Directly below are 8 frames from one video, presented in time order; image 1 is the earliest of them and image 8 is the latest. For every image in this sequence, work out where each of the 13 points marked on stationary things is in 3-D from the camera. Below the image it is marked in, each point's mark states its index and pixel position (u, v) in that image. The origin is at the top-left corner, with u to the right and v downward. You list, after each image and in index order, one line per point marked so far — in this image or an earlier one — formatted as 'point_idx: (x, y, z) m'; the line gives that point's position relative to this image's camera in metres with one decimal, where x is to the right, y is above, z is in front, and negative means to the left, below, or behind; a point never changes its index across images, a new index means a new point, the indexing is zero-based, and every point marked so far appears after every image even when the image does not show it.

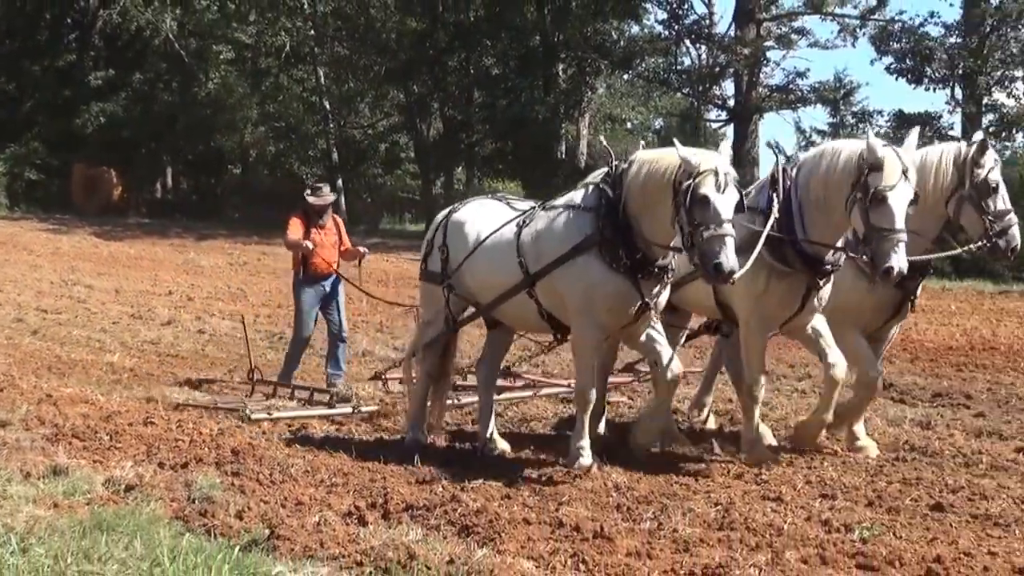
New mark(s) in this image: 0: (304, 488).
0: (-1.3, -1.1, +4.8) m
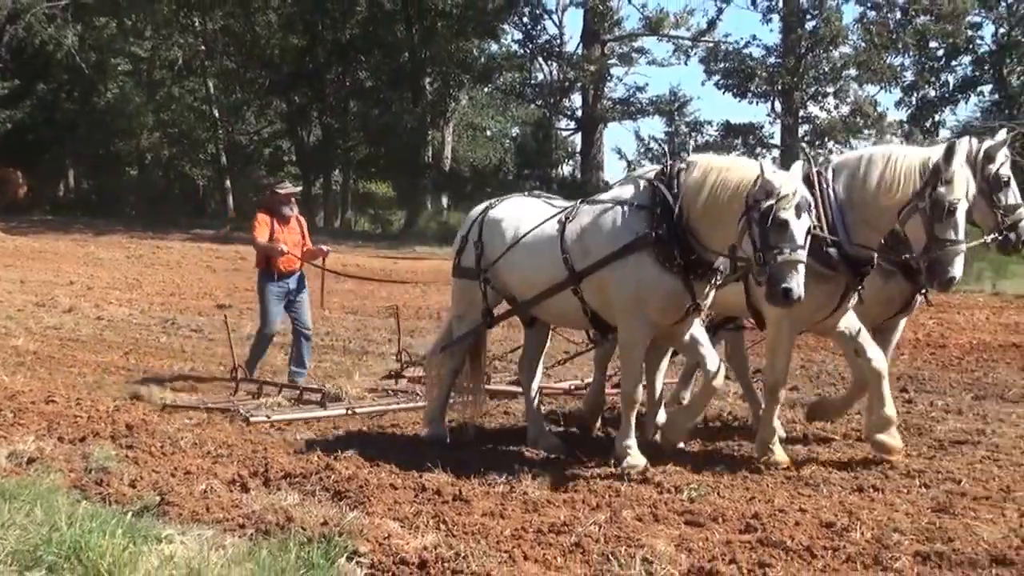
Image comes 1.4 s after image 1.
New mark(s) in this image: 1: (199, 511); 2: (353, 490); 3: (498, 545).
0: (-2.0, -1.1, +5.3) m
1: (-1.8, -1.3, +4.7) m
2: (-1.0, -1.2, +5.1) m
3: (-0.1, -1.5, +4.7) m
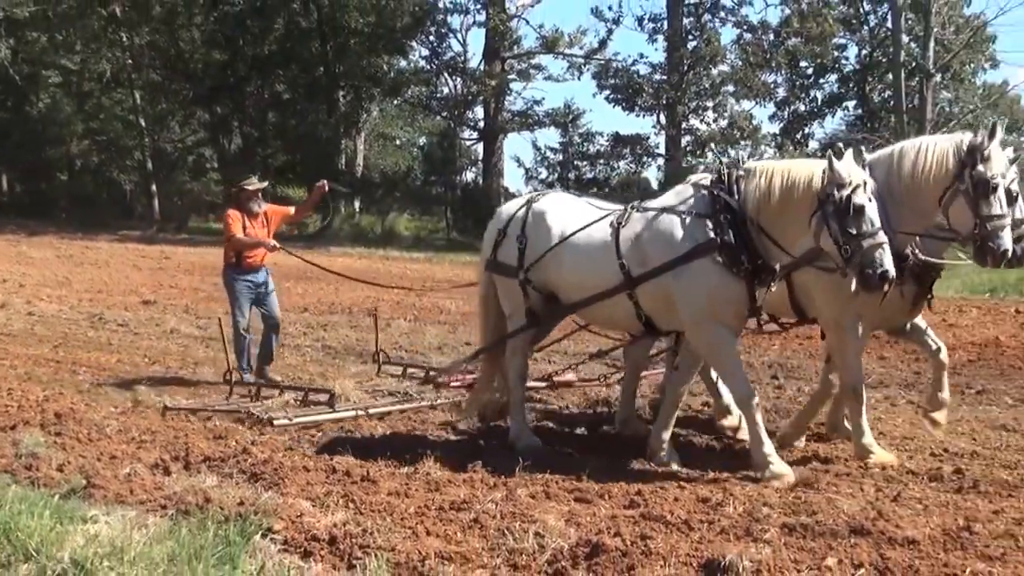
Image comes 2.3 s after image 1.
0: (-2.6, -1.1, +5.6) m
1: (-2.4, -1.2, +5.0) m
2: (-1.6, -1.2, +5.4) m
3: (-0.7, -1.4, +5.1) m
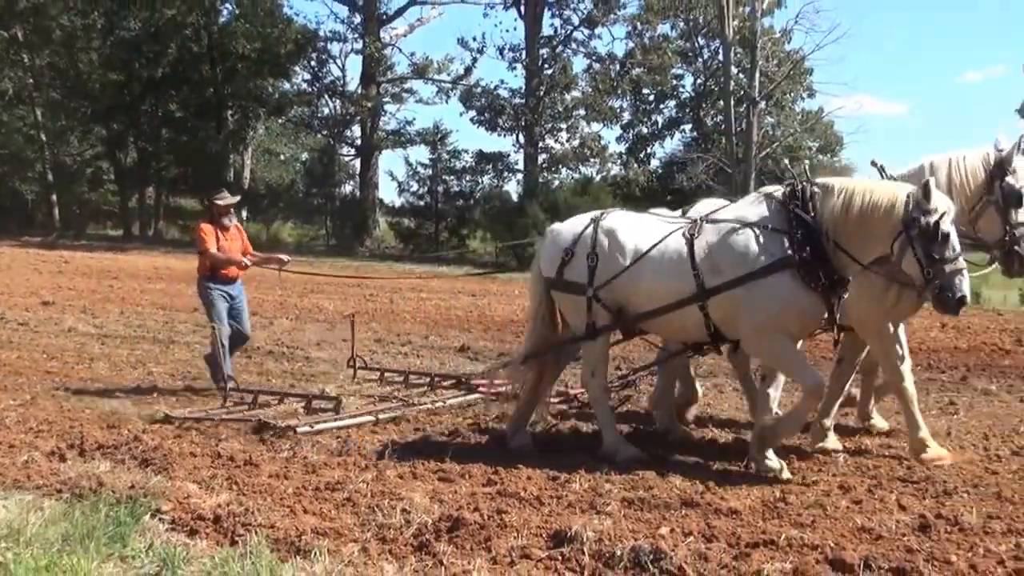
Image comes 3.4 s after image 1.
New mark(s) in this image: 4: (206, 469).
0: (-3.6, -1.1, +6.0) m
1: (-3.2, -1.3, +5.5) m
2: (-2.5, -1.2, +5.9) m
3: (-1.6, -1.5, +5.7) m
4: (-2.2, -1.3, +5.9) m
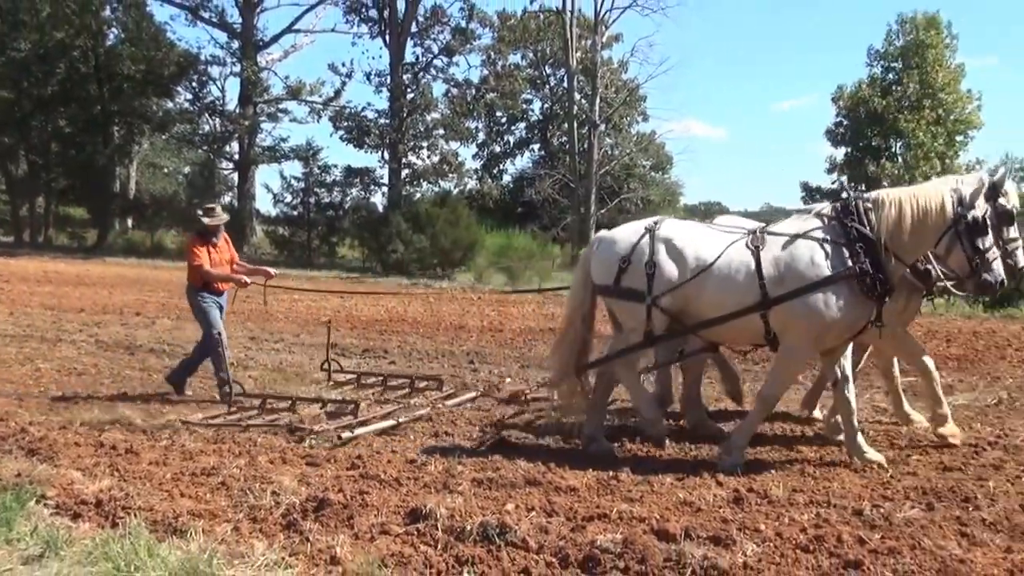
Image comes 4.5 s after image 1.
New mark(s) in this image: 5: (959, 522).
0: (-4.6, -1.1, +6.4) m
1: (-4.2, -1.3, +5.9) m
2: (-3.5, -1.2, +6.3) m
3: (-2.6, -1.5, +6.2) m
4: (-3.2, -1.3, +6.4) m
5: (+3.1, -1.6, +5.9) m
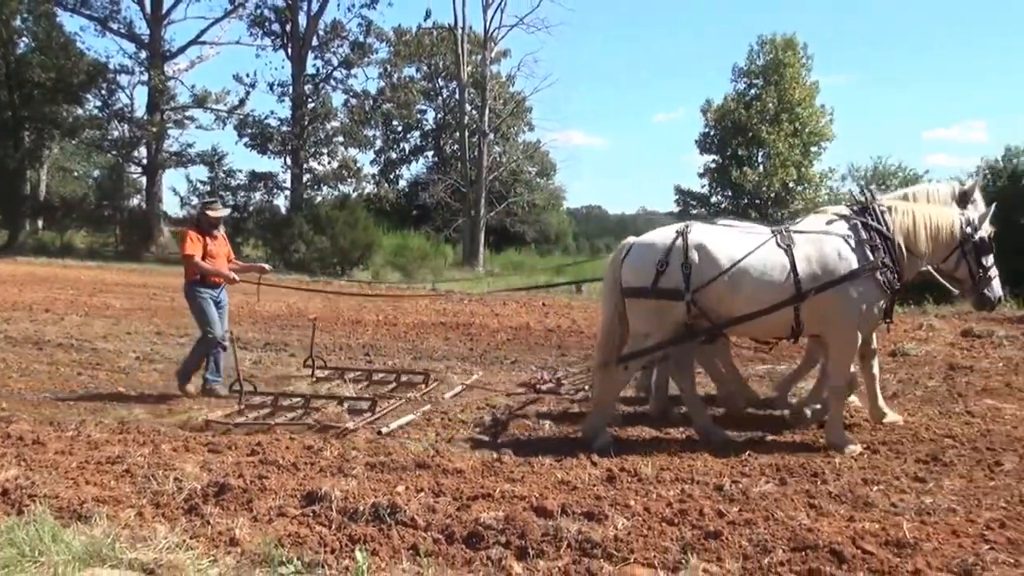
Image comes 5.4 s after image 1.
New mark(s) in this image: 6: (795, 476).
0: (-5.5, -1.1, +6.6) m
1: (-5.1, -1.2, +6.1) m
2: (-4.4, -1.2, +6.6) m
3: (-3.5, -1.4, +6.4) m
4: (-4.1, -1.3, +6.7) m
5: (+2.3, -1.6, +6.5) m
6: (+2.3, -1.5, +6.8) m
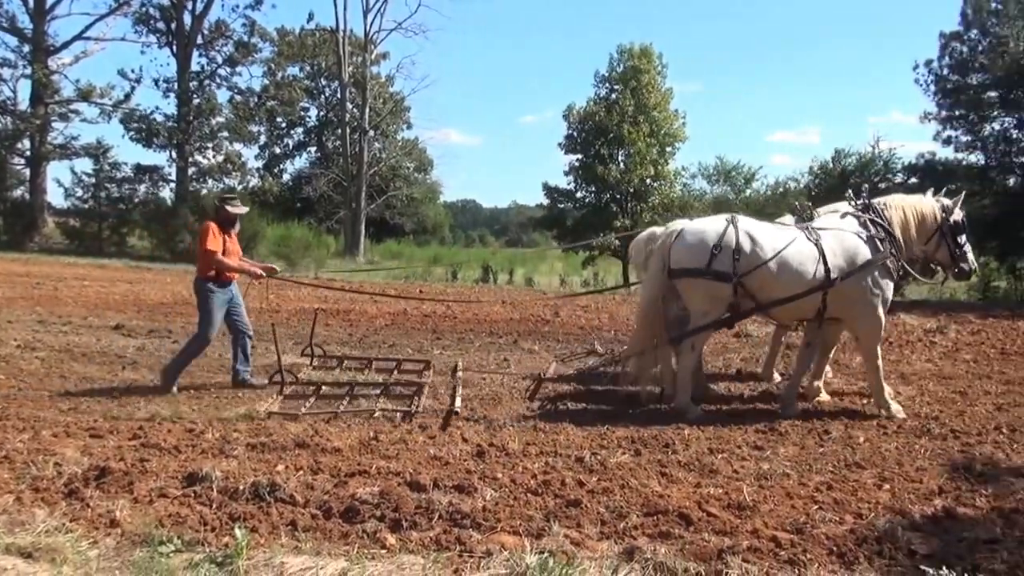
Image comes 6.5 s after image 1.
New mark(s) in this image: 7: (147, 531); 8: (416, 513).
0: (-6.5, -1.0, +6.5) m
1: (-6.1, -1.1, +6.0) m
2: (-5.4, -1.1, +6.6) m
3: (-4.5, -1.4, +6.5) m
4: (-5.1, -1.2, +6.7) m
5: (+1.3, -1.5, +7.0) m
6: (+1.2, -1.4, +7.4) m
7: (-2.6, -1.7, +5.9) m
8: (-0.7, -1.7, +6.4) m
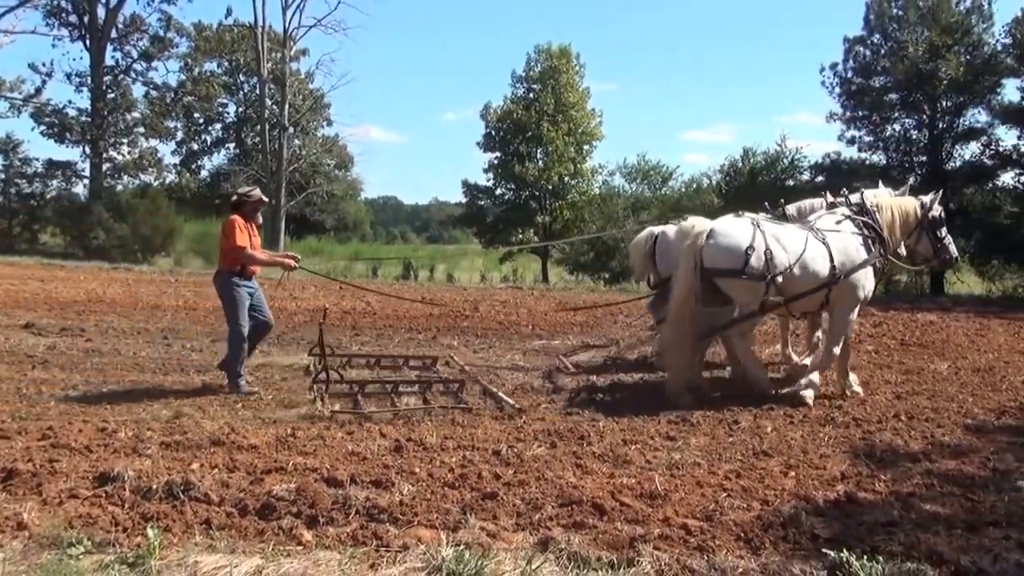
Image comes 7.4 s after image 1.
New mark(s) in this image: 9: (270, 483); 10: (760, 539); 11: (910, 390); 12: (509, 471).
0: (-7.1, -1.0, +6.2) m
1: (-6.7, -1.1, +5.7) m
2: (-6.1, -1.1, +6.3) m
3: (-5.1, -1.3, +6.3) m
4: (-5.7, -1.2, +6.4) m
5: (+0.6, -1.5, +7.1) m
6: (+0.5, -1.4, +7.5) m
7: (-3.2, -1.7, +5.8) m
8: (-1.4, -1.7, +6.3) m
9: (-1.9, -1.5, +6.6) m
10: (+1.8, -1.8, +5.9) m
11: (+4.5, -1.2, +9.3) m
12: (0.0, -1.5, +6.9) m
